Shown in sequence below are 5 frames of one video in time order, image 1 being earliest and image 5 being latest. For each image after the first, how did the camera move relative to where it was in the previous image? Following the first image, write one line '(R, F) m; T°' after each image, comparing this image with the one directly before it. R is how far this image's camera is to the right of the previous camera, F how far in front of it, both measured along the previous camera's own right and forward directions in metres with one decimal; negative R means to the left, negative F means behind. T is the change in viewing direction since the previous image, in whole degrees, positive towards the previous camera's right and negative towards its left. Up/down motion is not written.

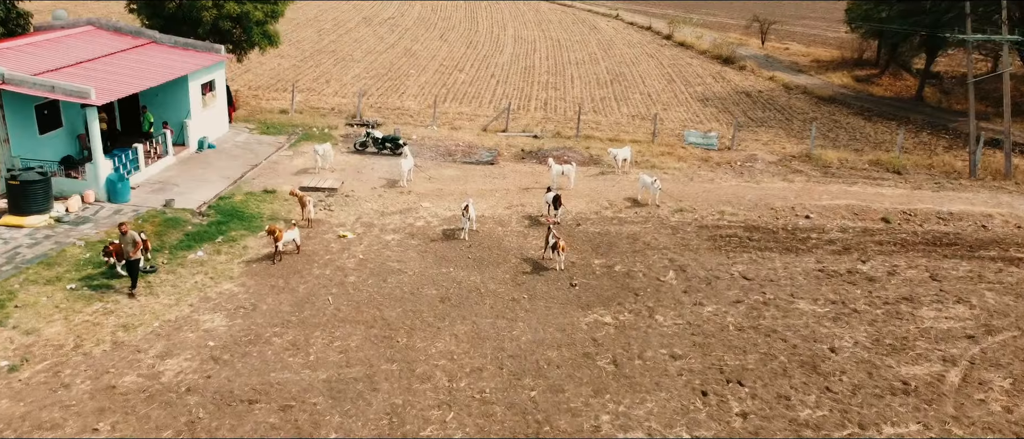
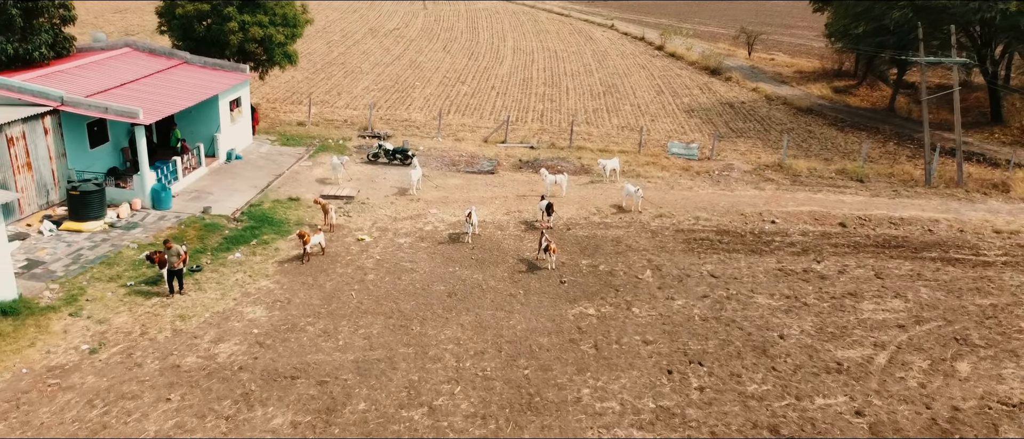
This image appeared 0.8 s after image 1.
(+0.1, -1.9) m; 0°
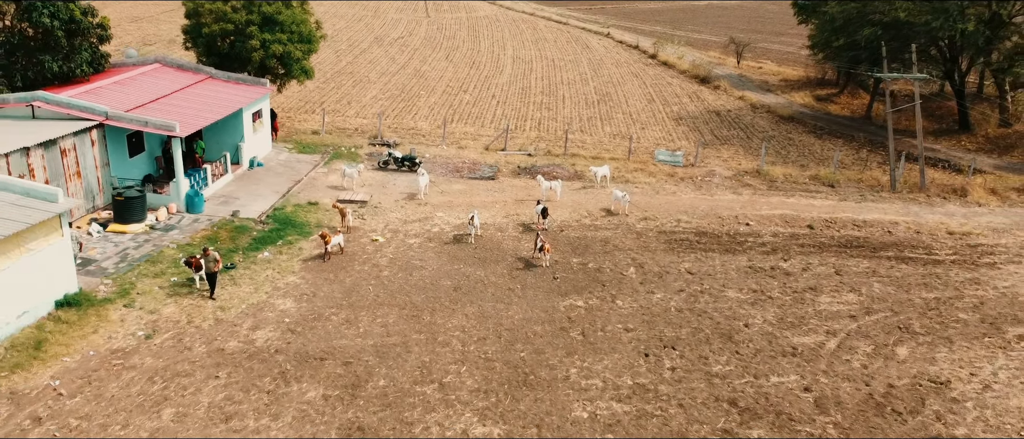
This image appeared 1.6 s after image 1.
(0.0, -1.8) m; 0°
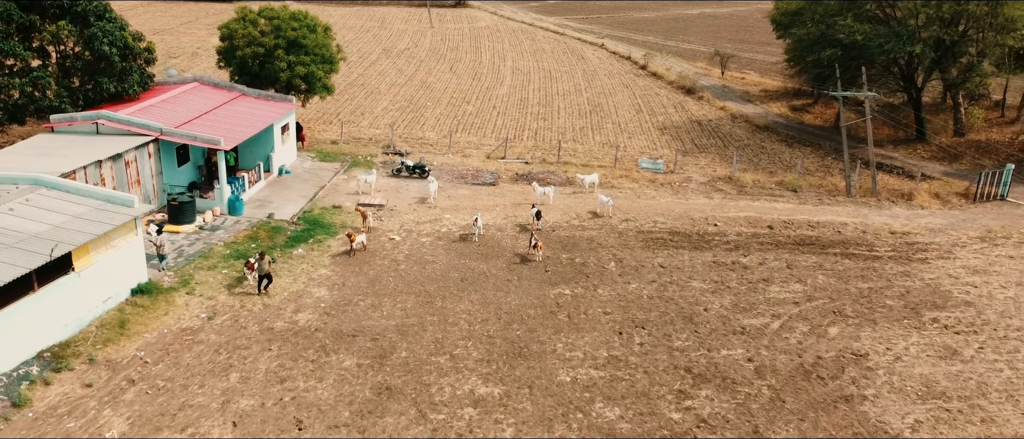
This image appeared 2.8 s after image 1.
(+0.1, -2.9) m; 0°
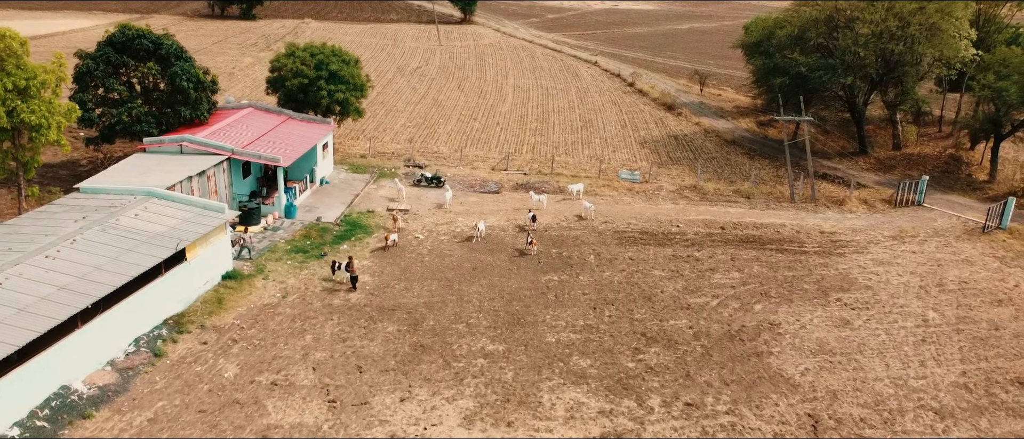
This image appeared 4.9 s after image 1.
(+0.1, -5.2) m; 0°
